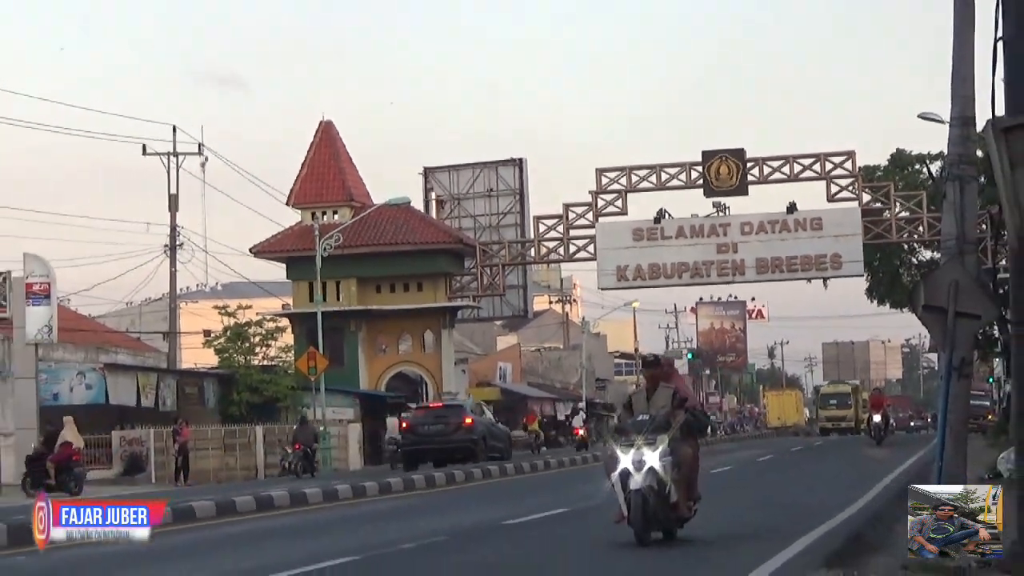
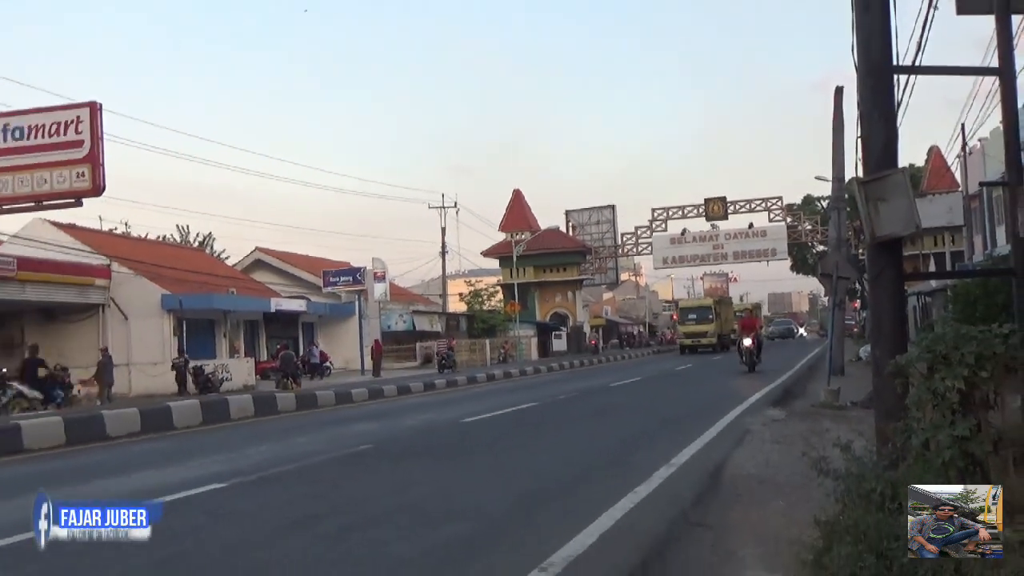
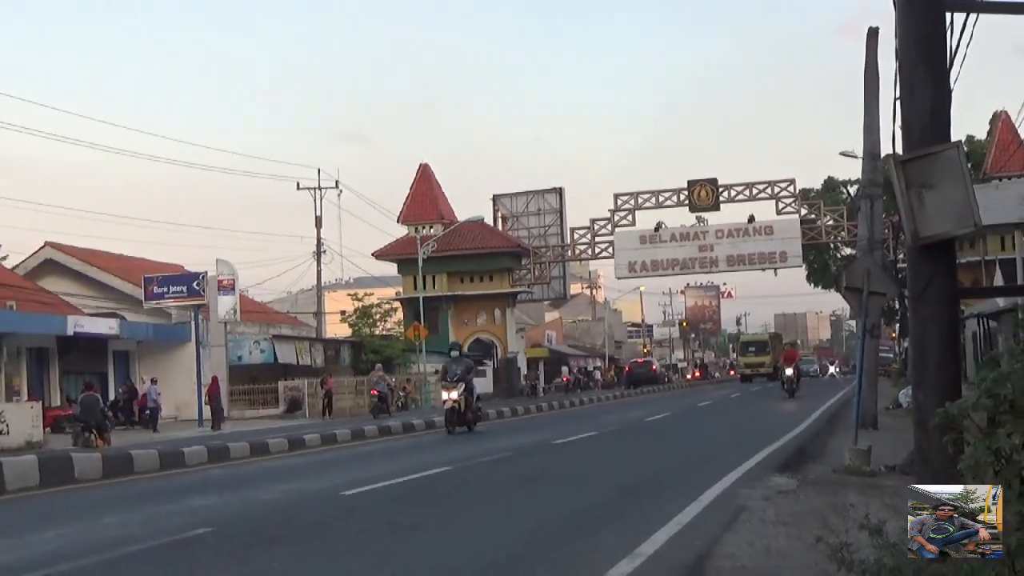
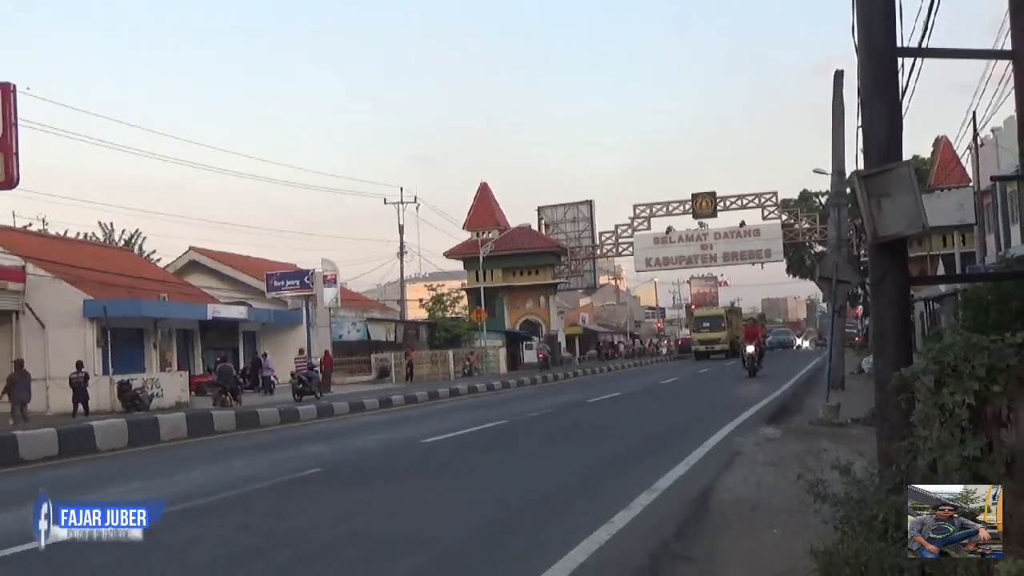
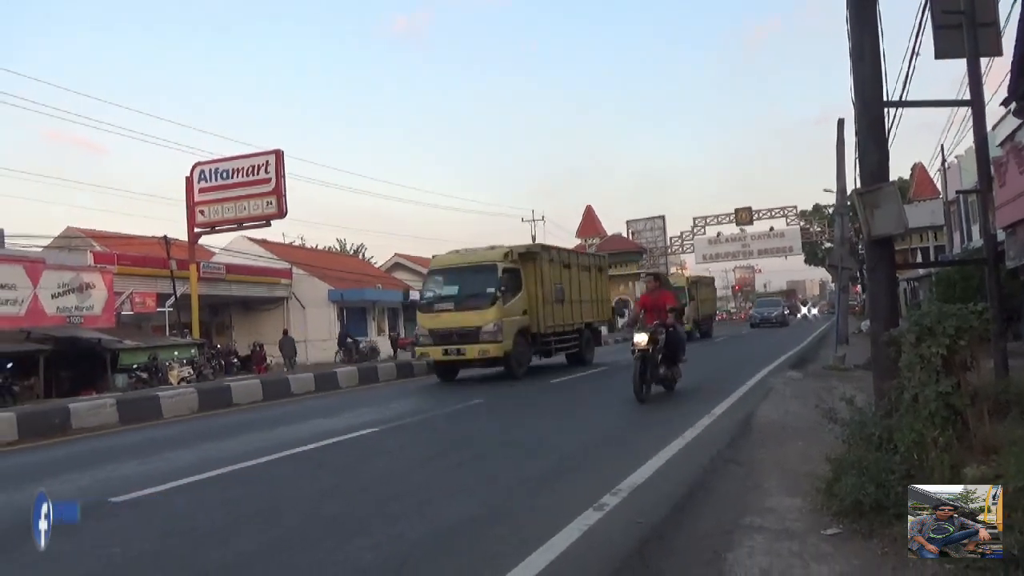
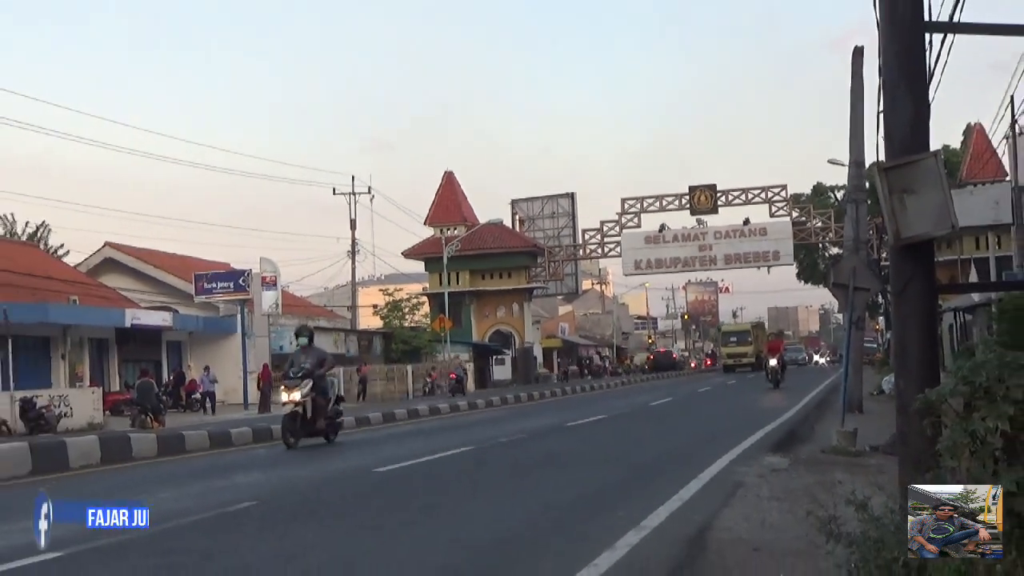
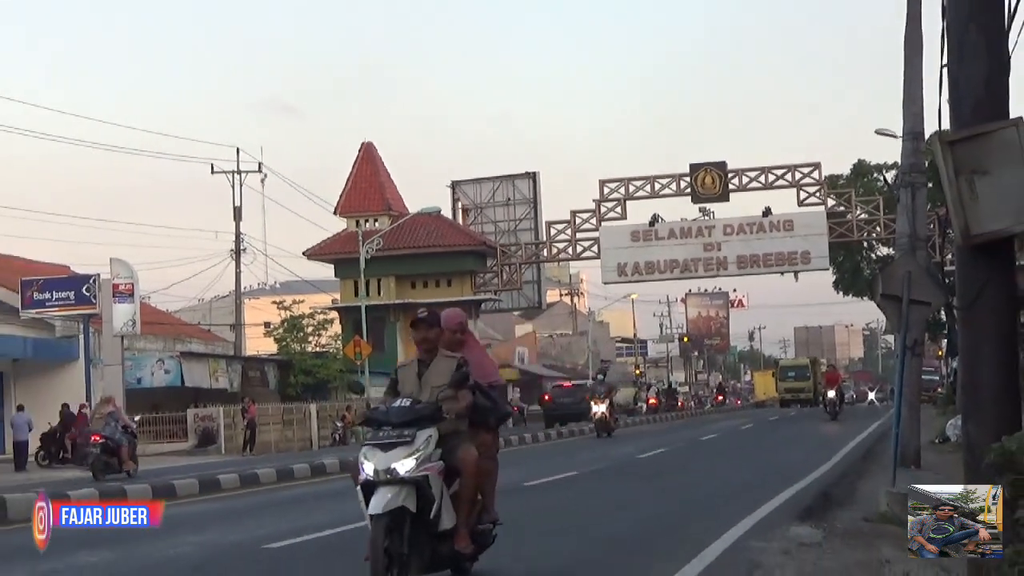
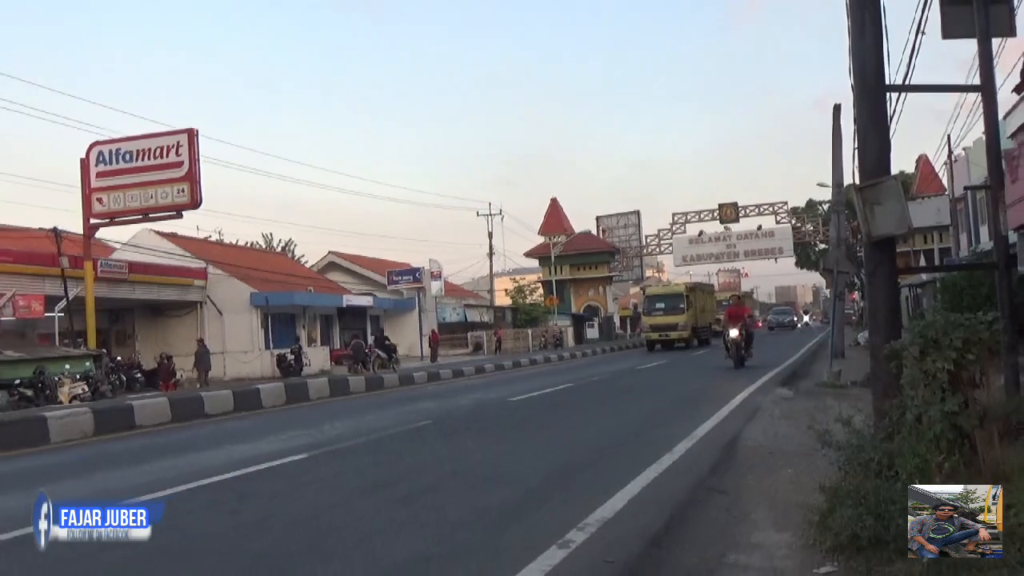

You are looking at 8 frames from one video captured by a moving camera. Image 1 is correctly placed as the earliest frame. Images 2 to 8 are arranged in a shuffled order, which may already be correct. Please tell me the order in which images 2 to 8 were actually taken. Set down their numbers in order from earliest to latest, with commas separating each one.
7, 3, 6, 4, 2, 8, 5
